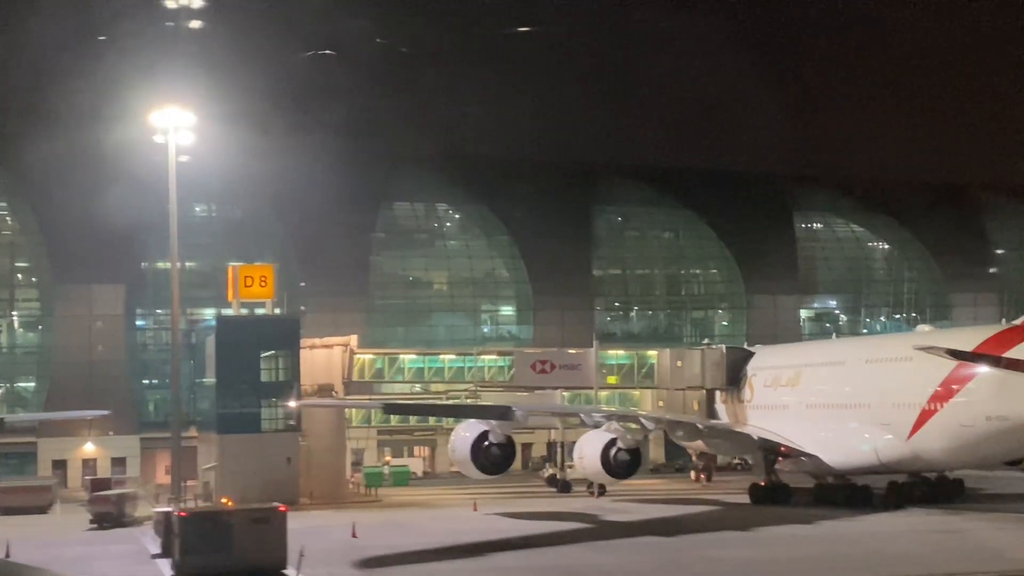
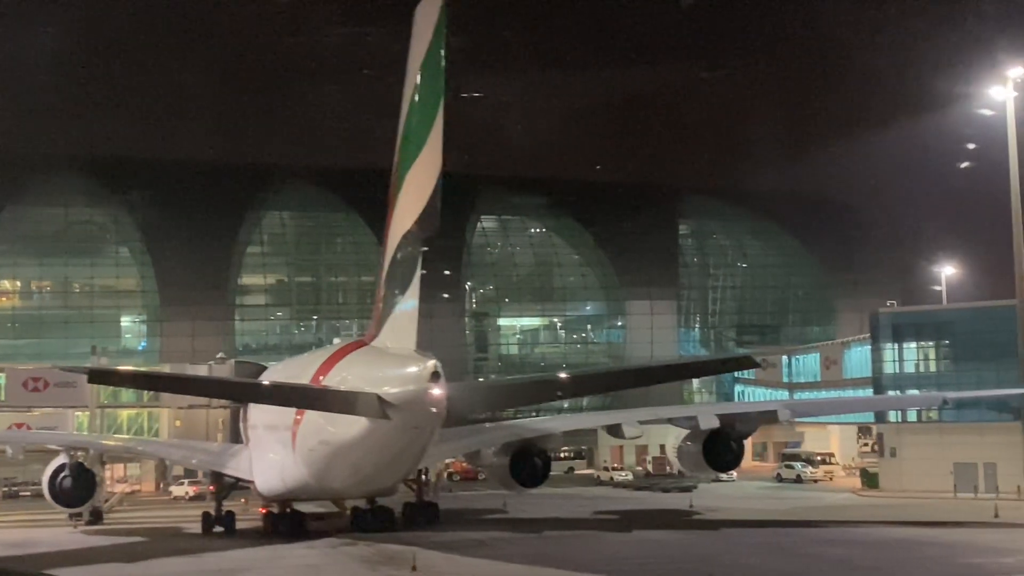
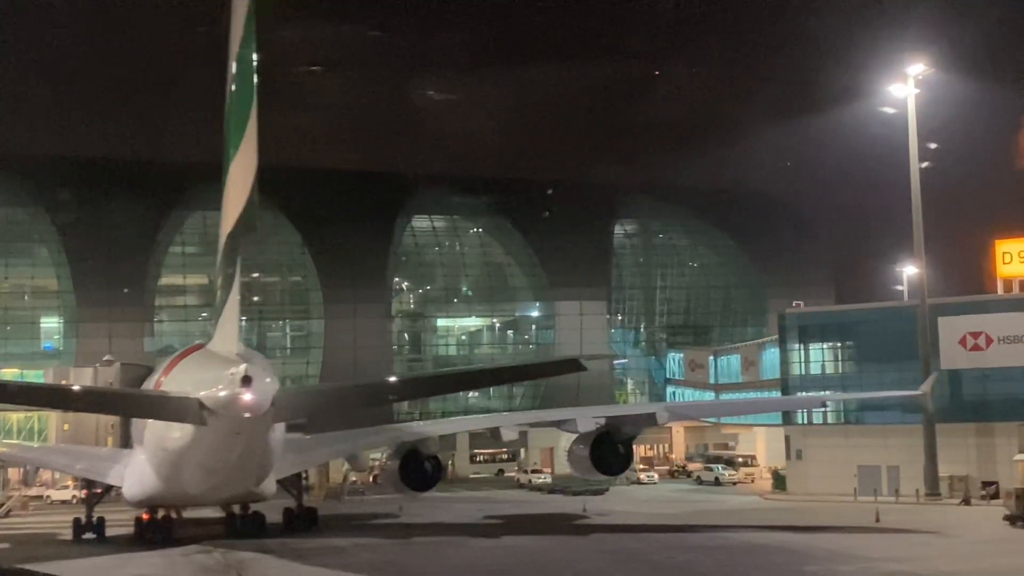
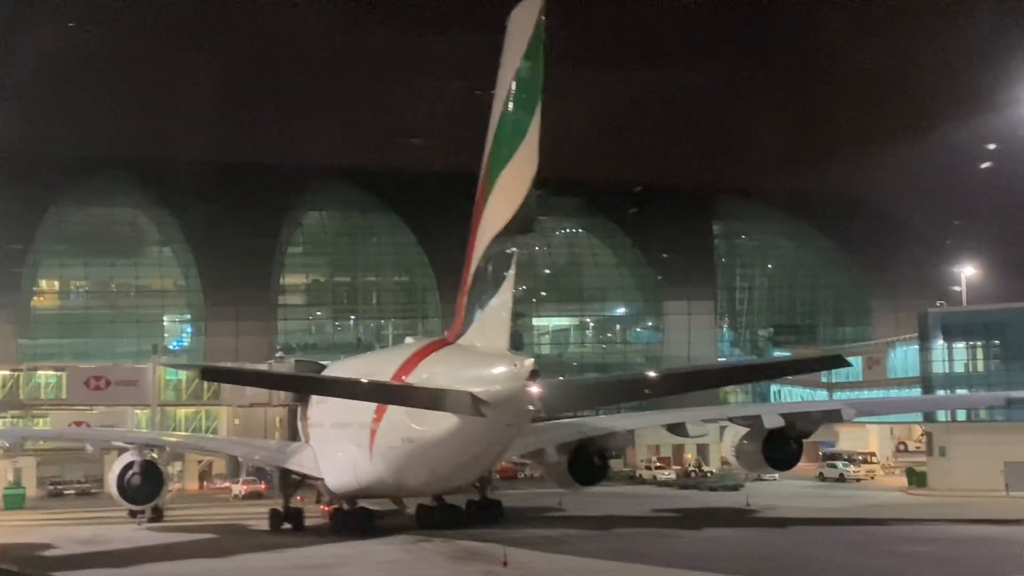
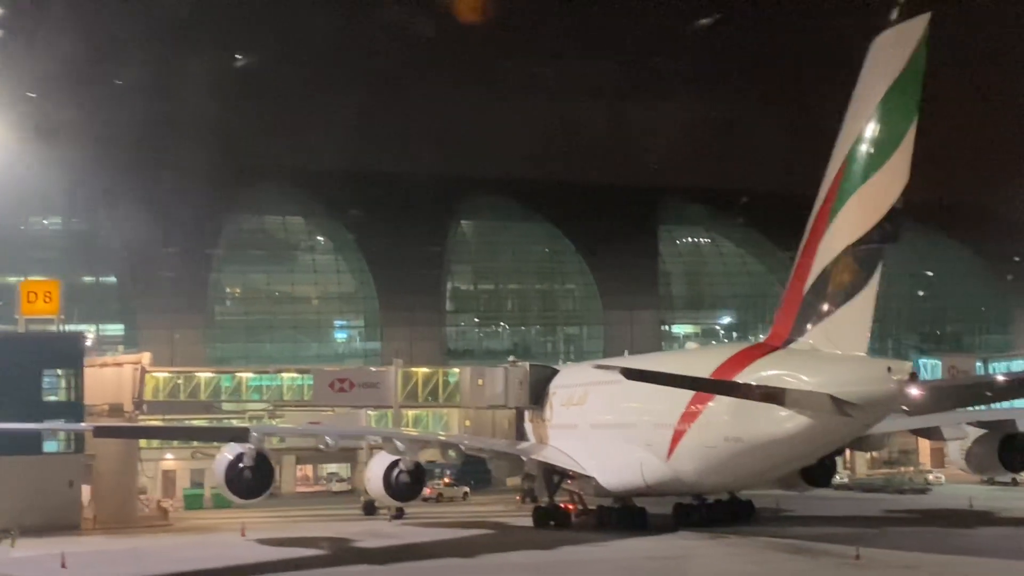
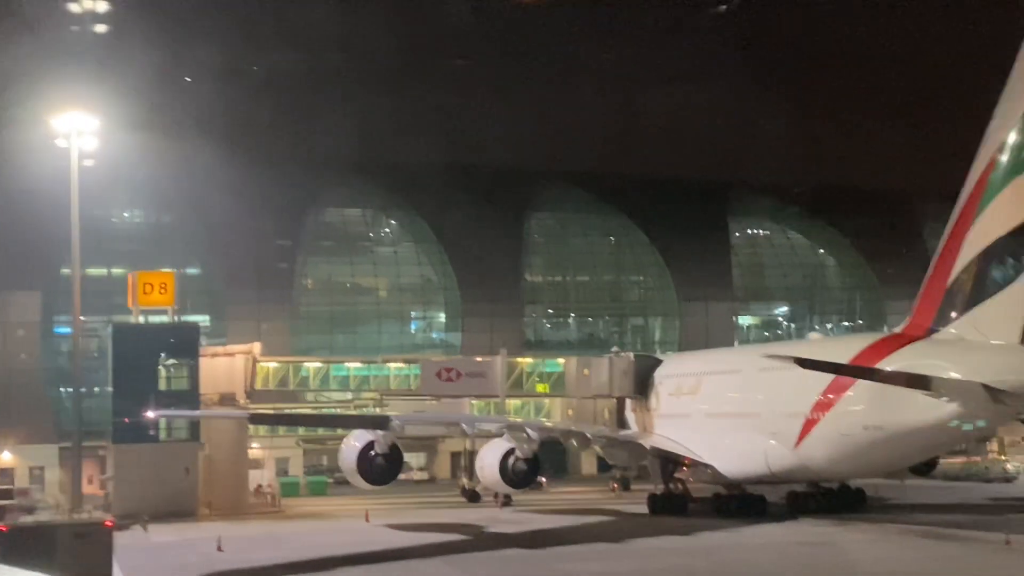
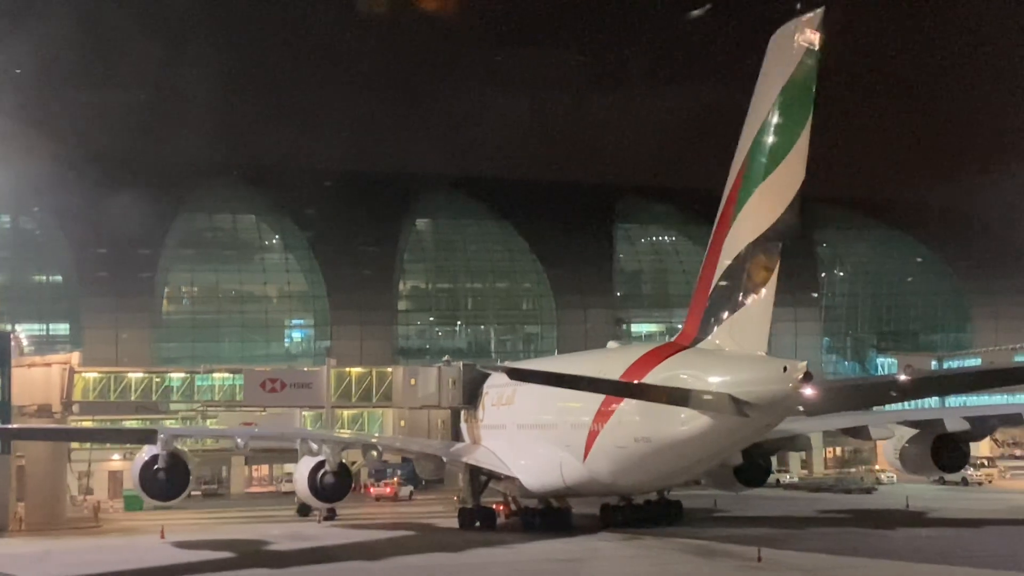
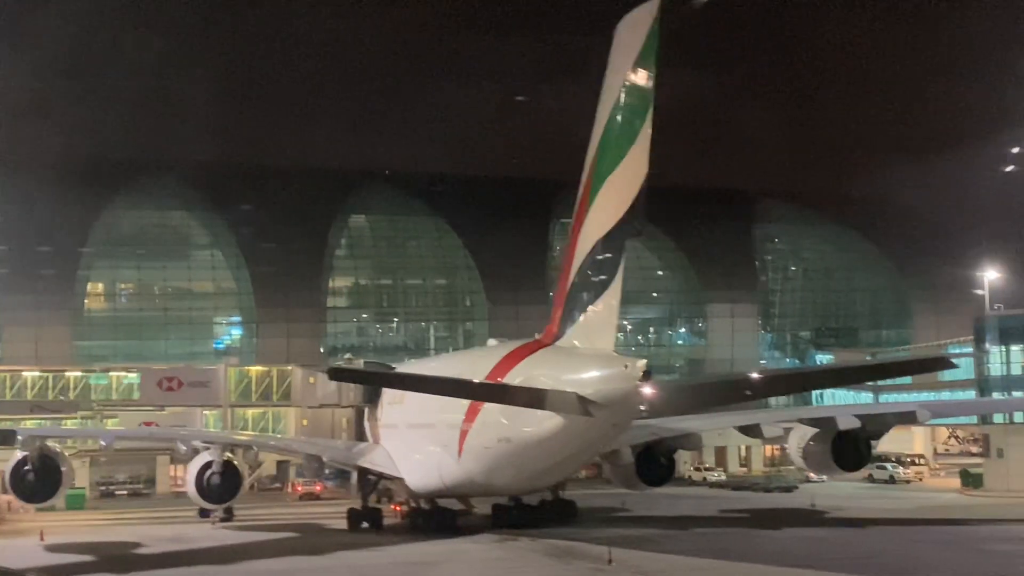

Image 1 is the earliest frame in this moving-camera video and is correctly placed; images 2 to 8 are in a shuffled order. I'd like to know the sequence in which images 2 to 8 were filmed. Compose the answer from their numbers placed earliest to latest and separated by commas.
6, 5, 7, 8, 4, 2, 3
